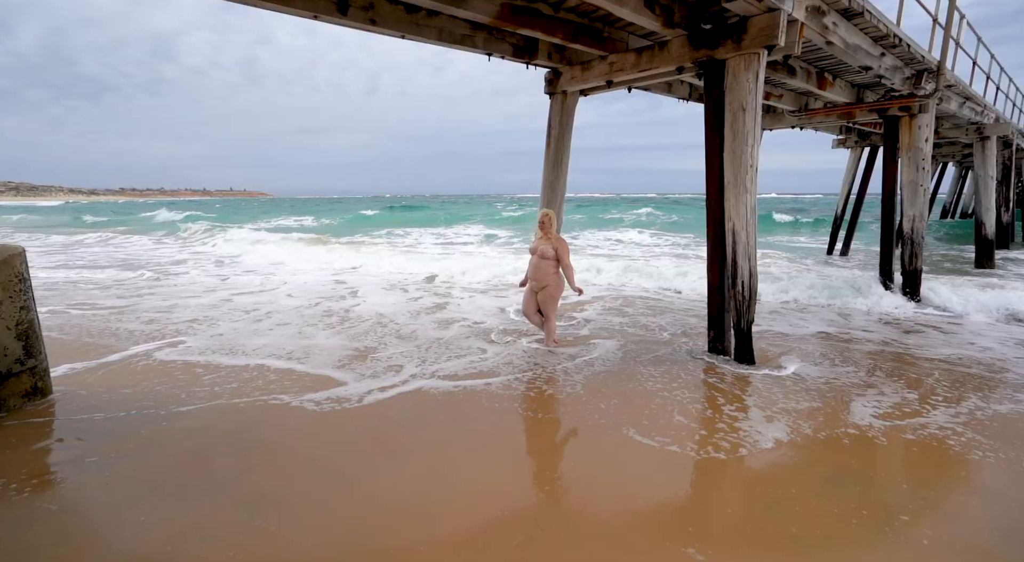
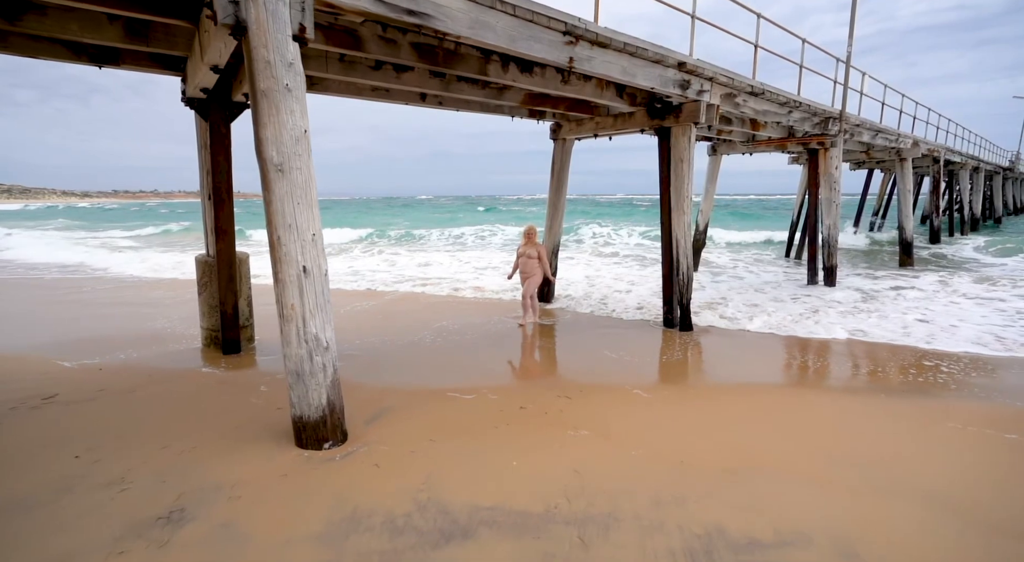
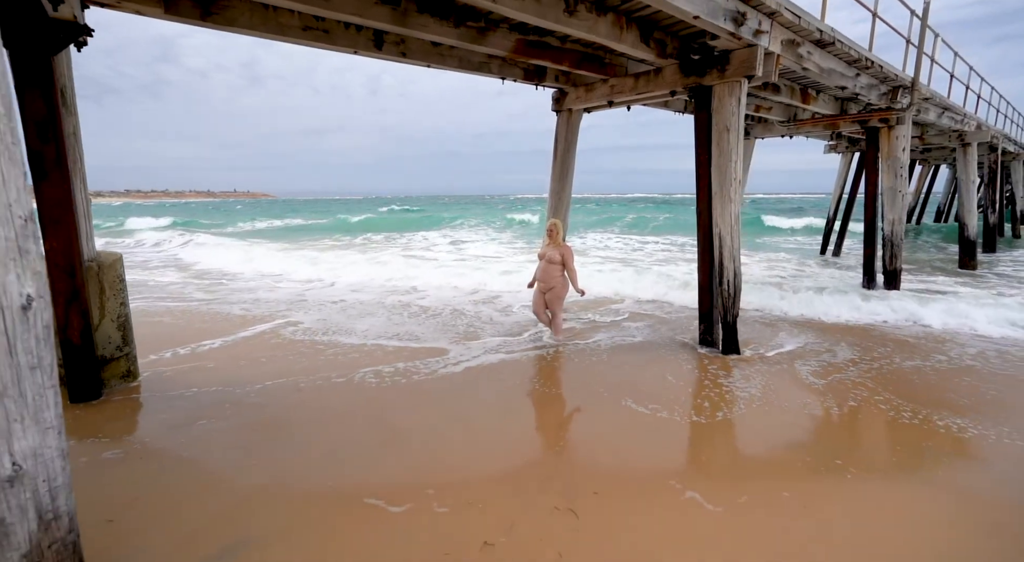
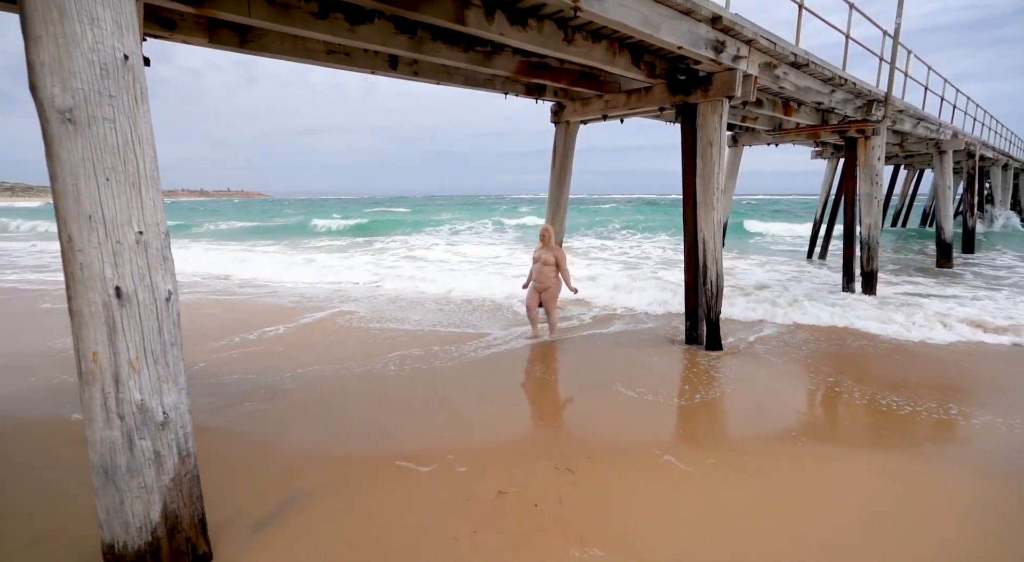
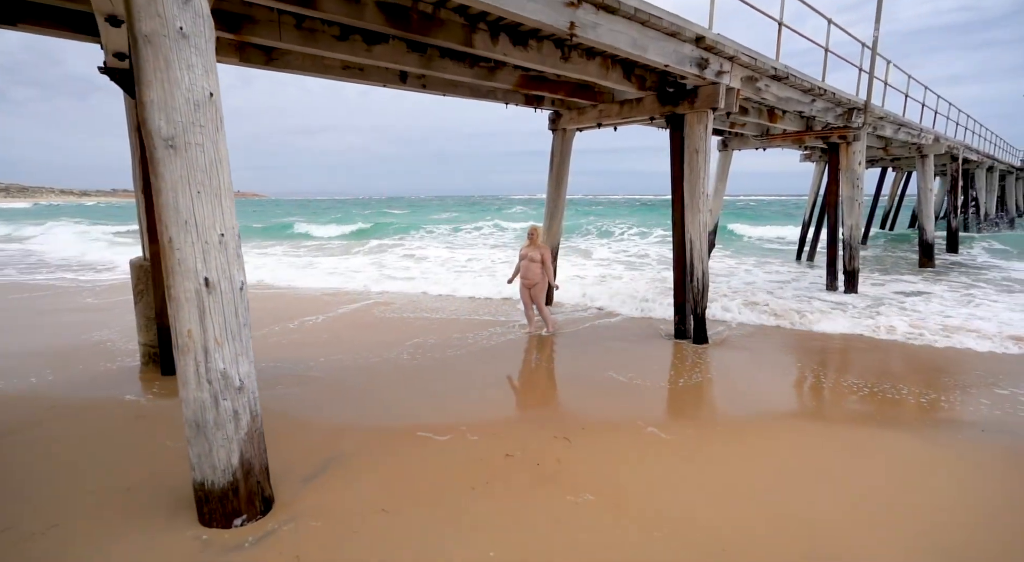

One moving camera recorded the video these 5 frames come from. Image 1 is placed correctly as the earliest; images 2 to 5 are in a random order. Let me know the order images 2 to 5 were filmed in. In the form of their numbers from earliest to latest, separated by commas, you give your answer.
3, 4, 5, 2
